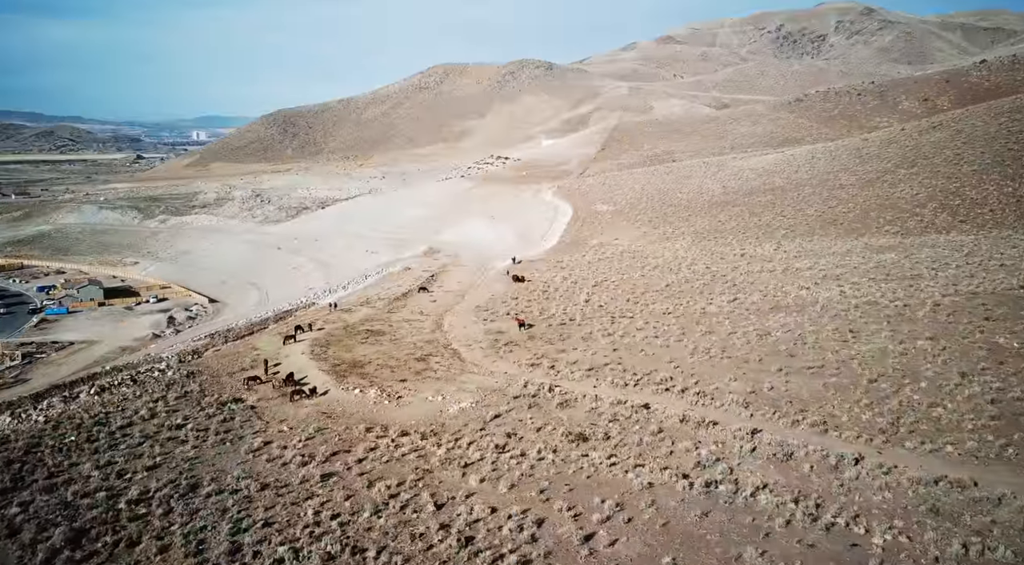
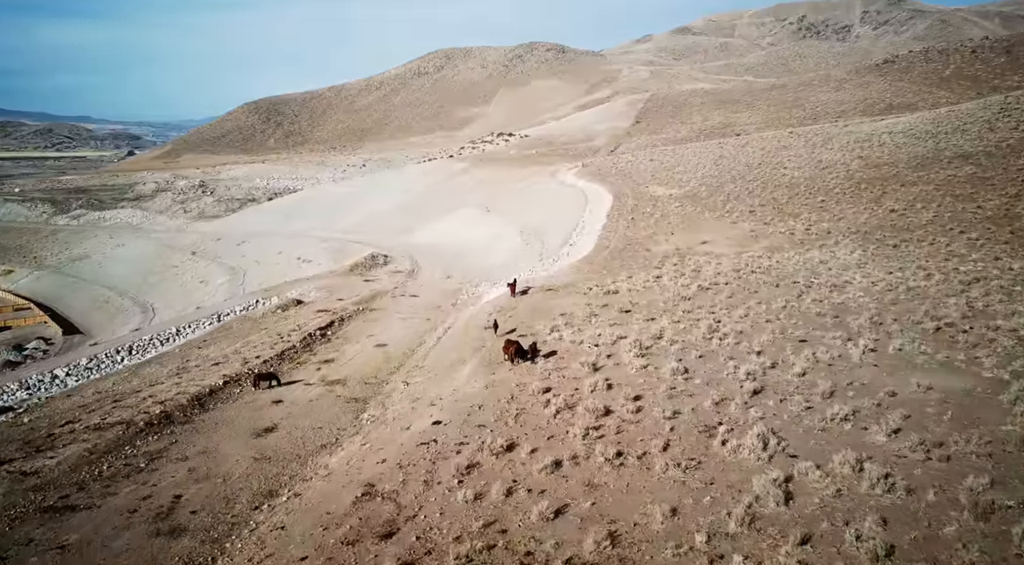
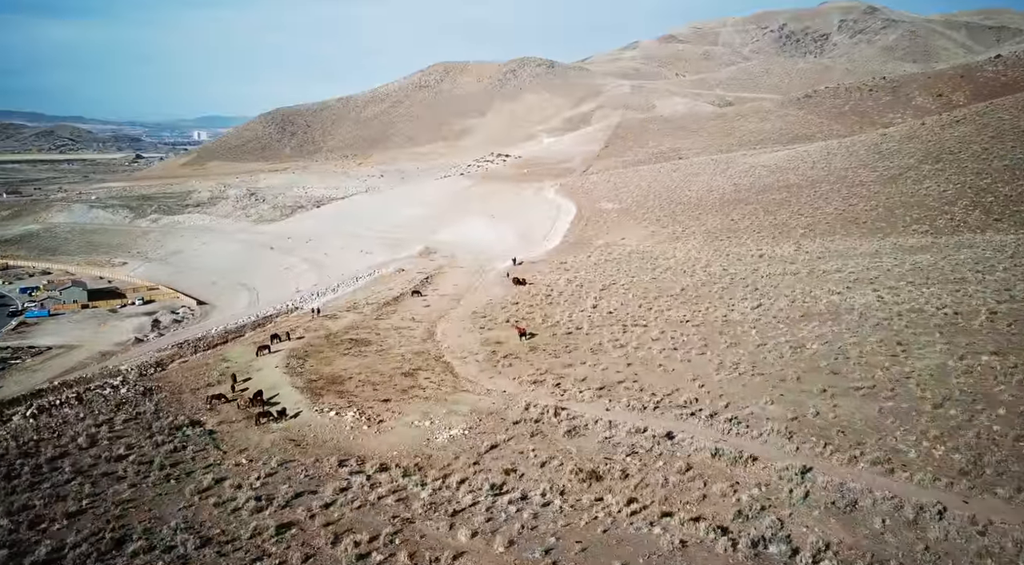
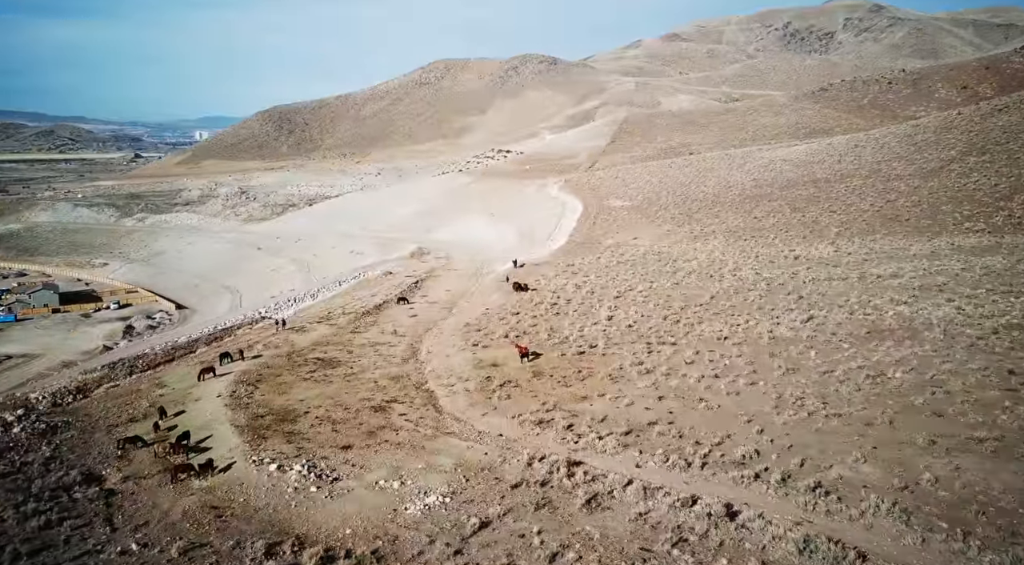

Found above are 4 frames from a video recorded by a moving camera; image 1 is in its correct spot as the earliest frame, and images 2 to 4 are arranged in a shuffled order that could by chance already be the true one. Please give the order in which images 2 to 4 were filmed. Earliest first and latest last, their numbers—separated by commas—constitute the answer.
3, 4, 2
